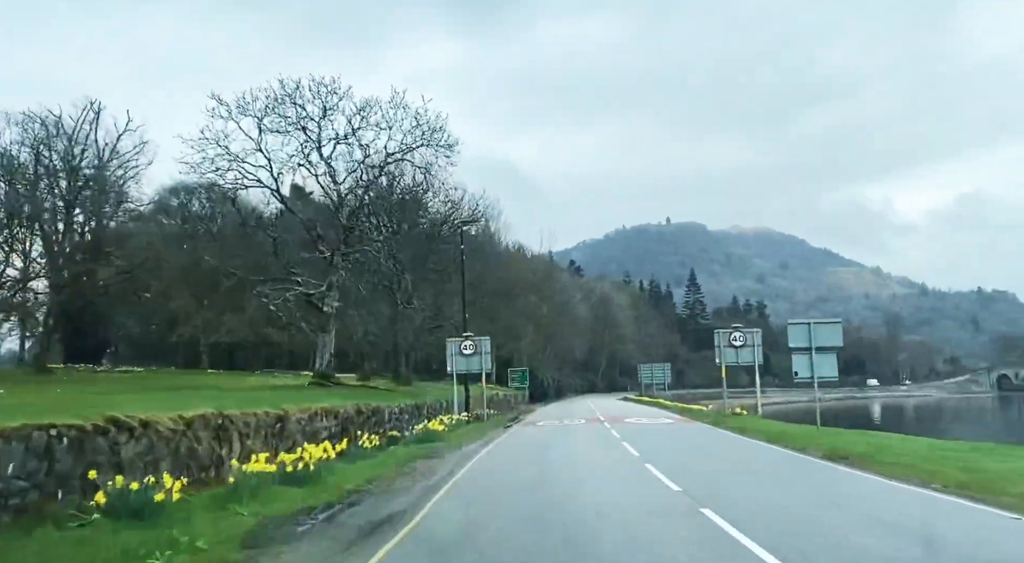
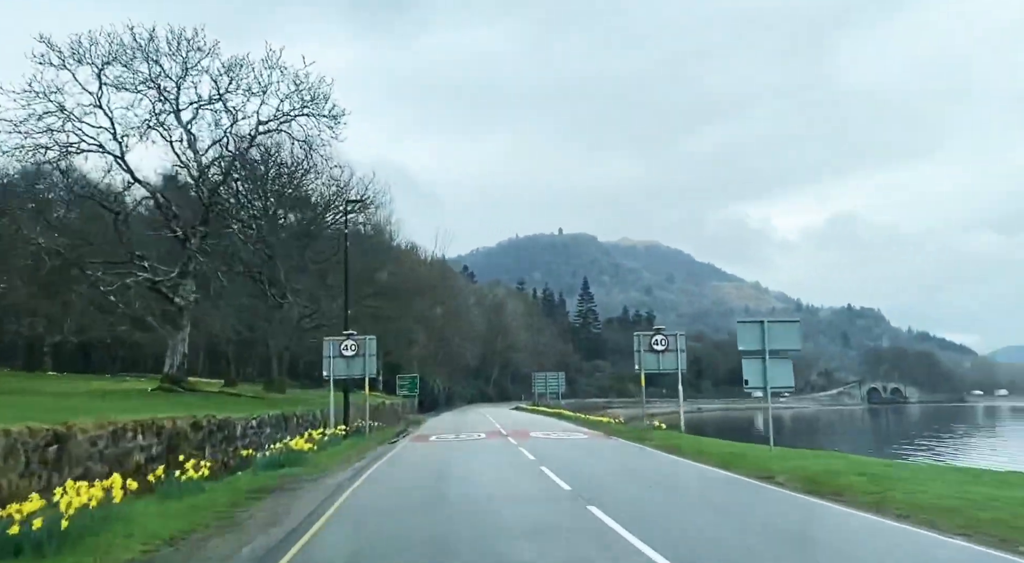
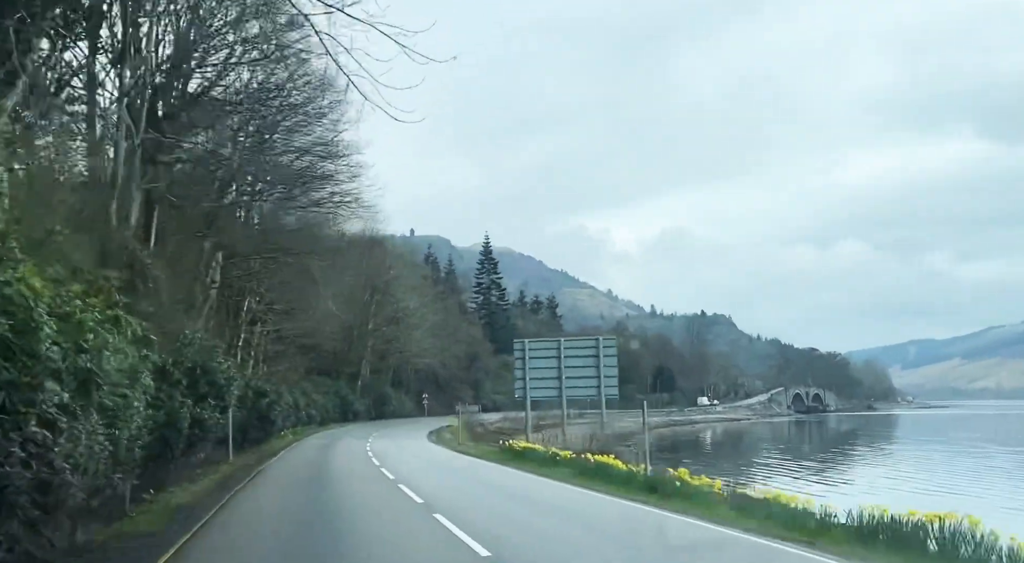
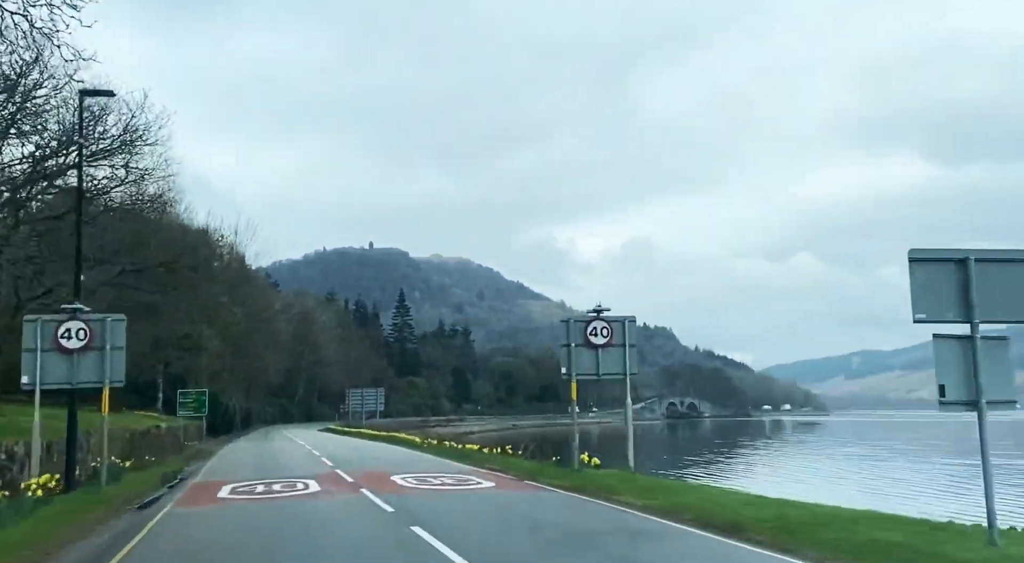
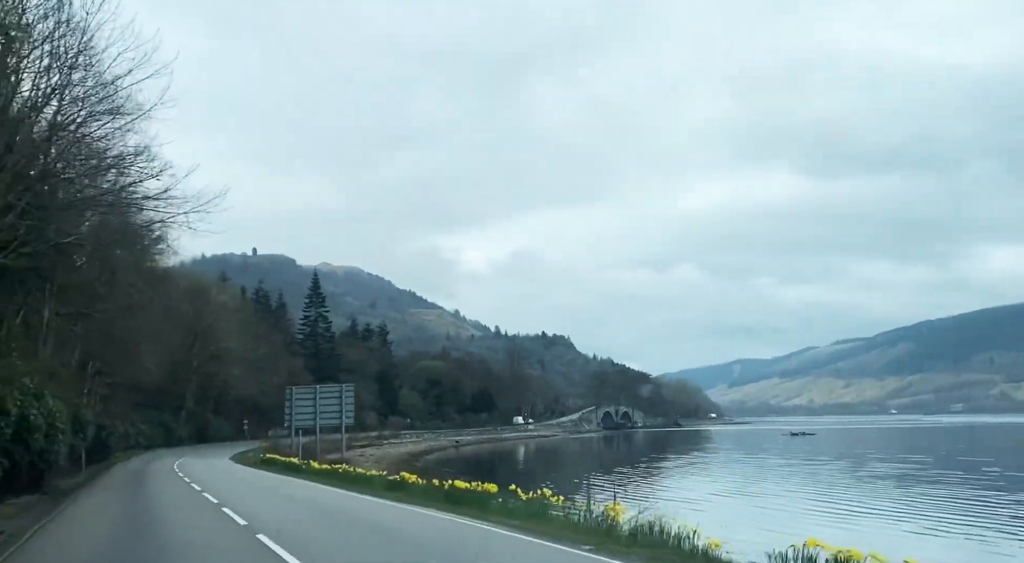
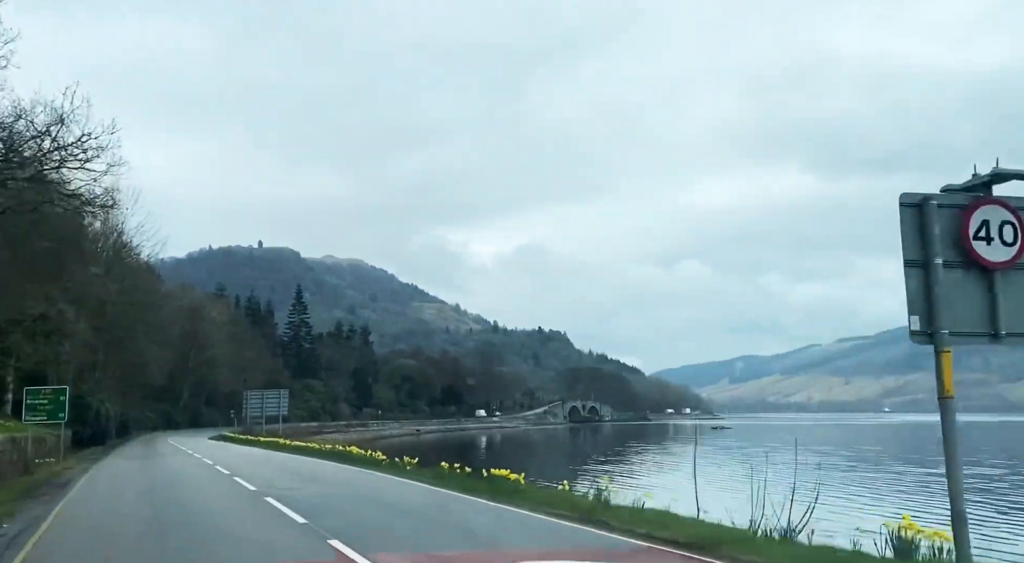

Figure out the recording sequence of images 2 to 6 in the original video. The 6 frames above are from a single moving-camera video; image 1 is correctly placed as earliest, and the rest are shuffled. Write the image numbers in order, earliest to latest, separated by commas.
2, 4, 6, 5, 3
